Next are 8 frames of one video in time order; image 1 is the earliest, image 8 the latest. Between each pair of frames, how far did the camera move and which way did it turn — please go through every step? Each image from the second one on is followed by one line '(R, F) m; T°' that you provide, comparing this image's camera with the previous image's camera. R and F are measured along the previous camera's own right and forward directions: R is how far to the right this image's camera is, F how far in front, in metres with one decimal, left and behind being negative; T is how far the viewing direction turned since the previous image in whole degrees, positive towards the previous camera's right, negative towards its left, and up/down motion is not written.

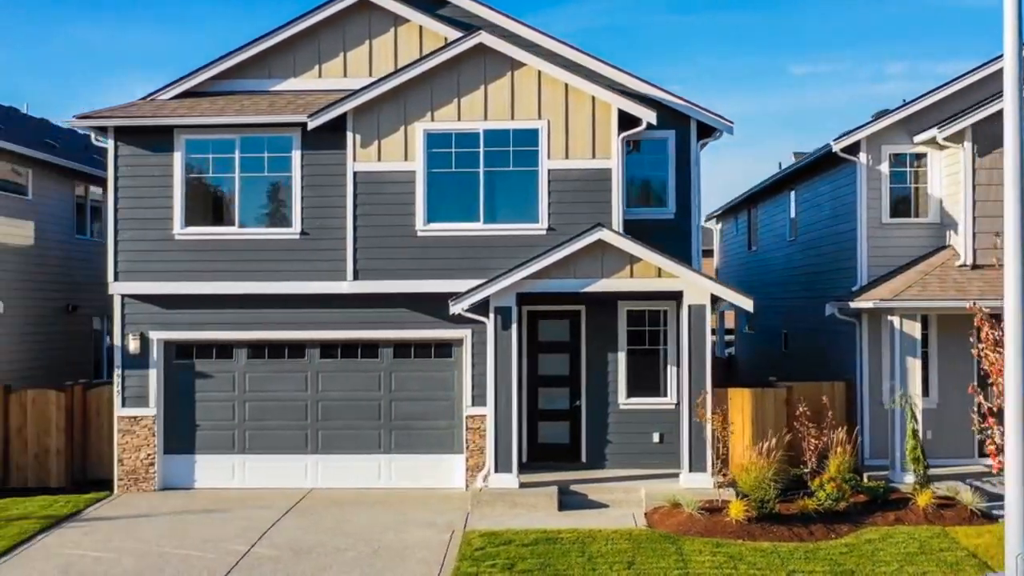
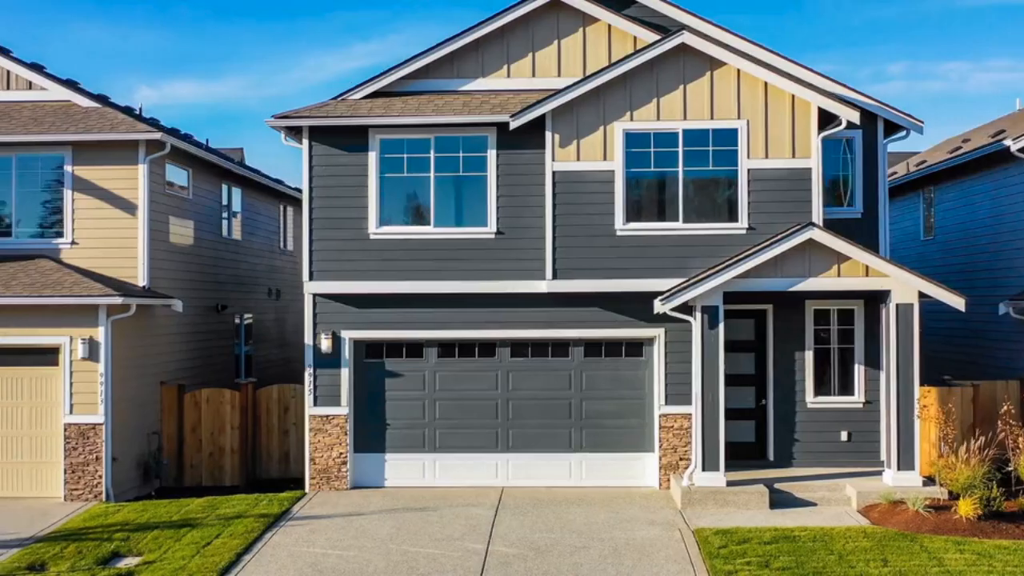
(-2.3, 0.0) m; 0°
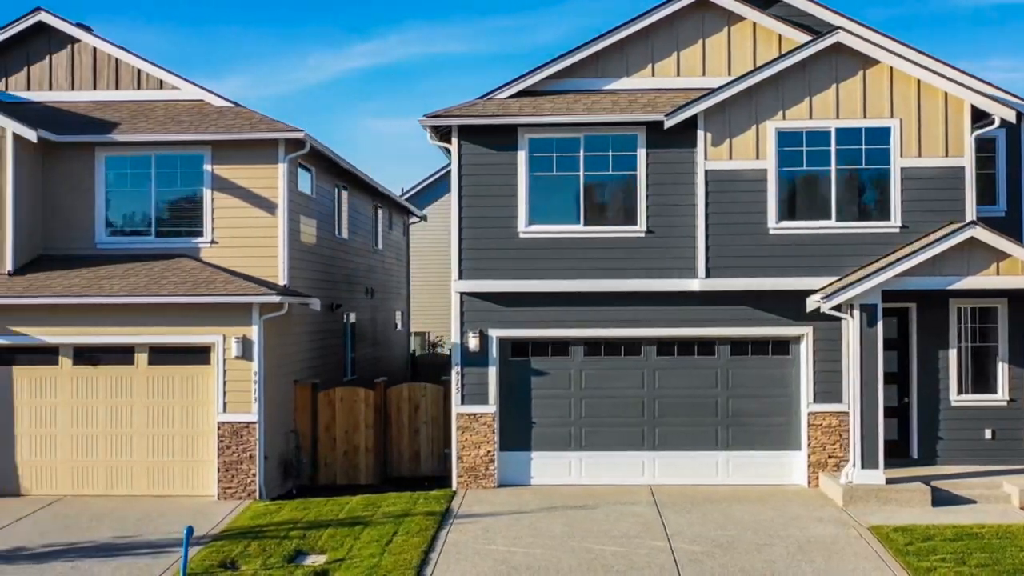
(-1.8, 0.0) m; 0°
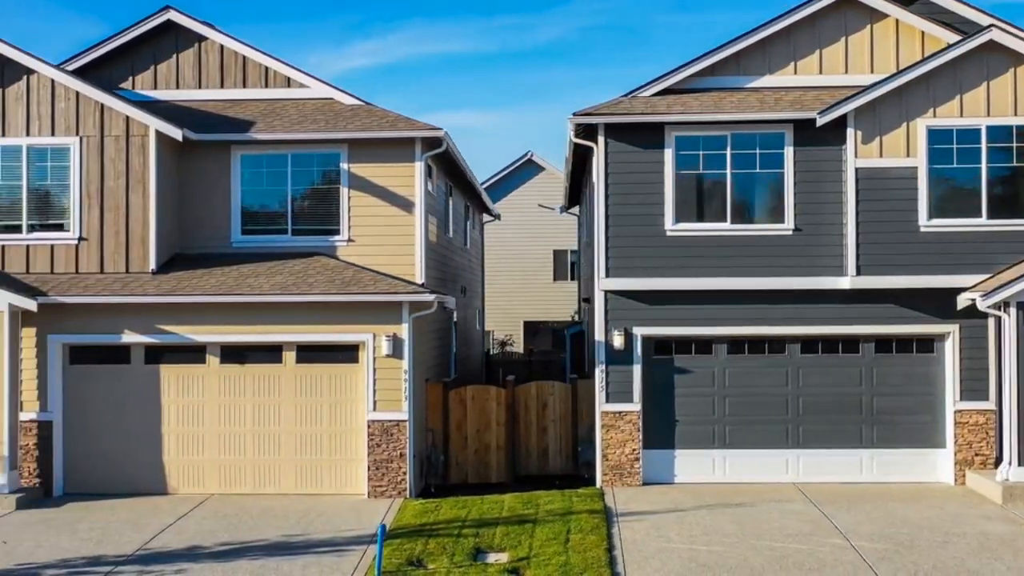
(-1.7, 0.0) m; 0°
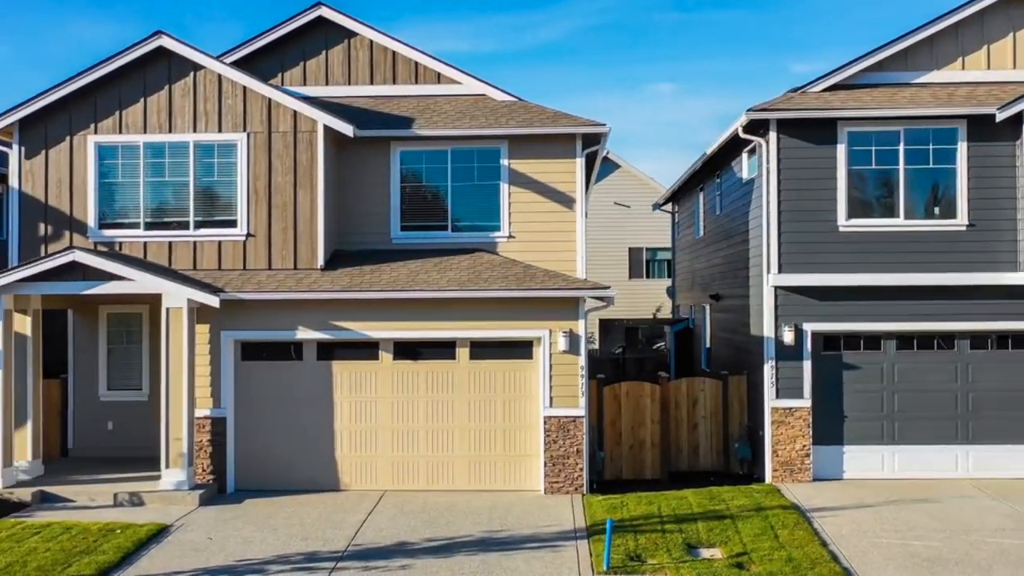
(-2.0, 0.0) m; 0°
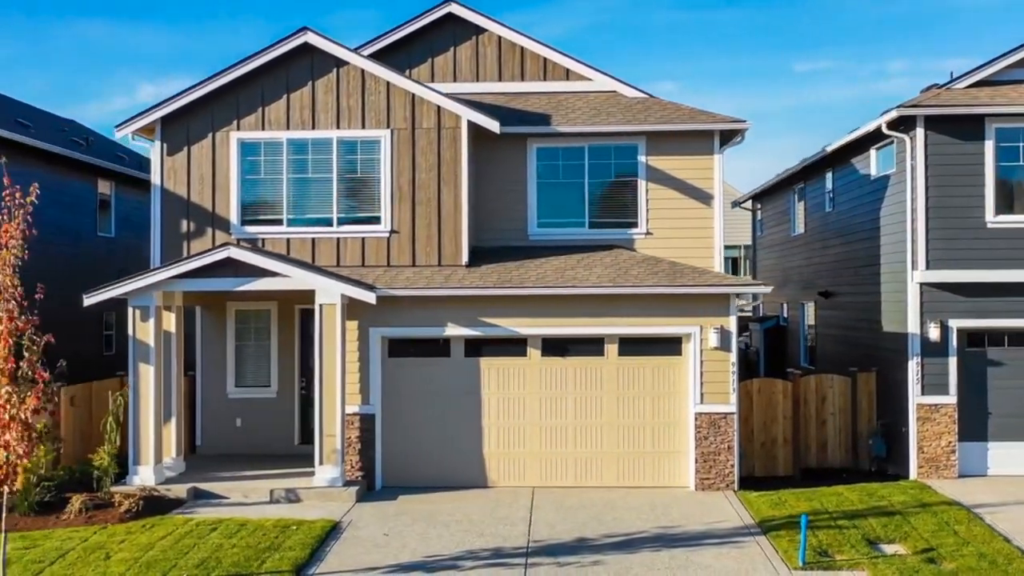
(-1.8, 0.0) m; 0°
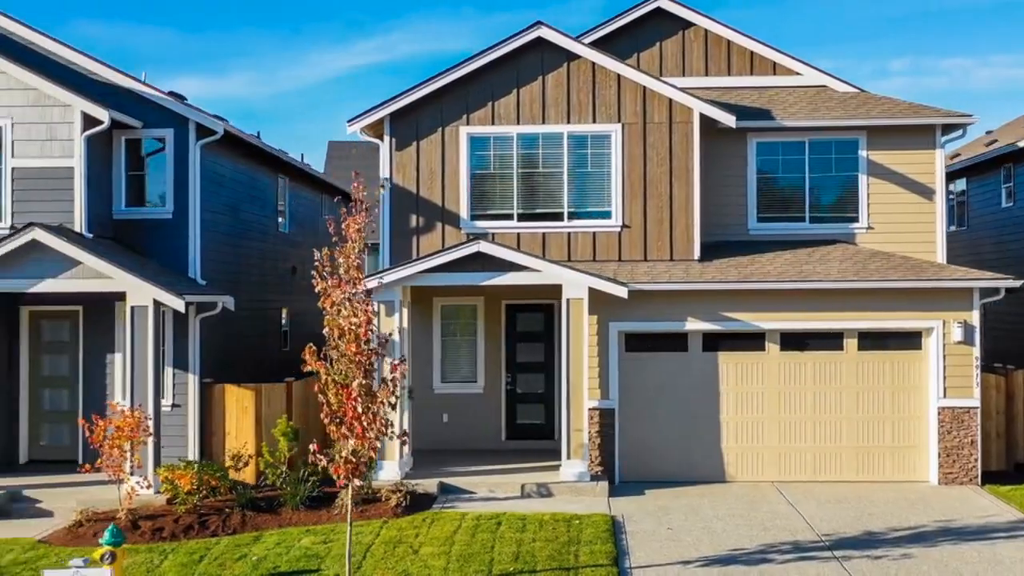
(-2.8, 0.0) m; 0°
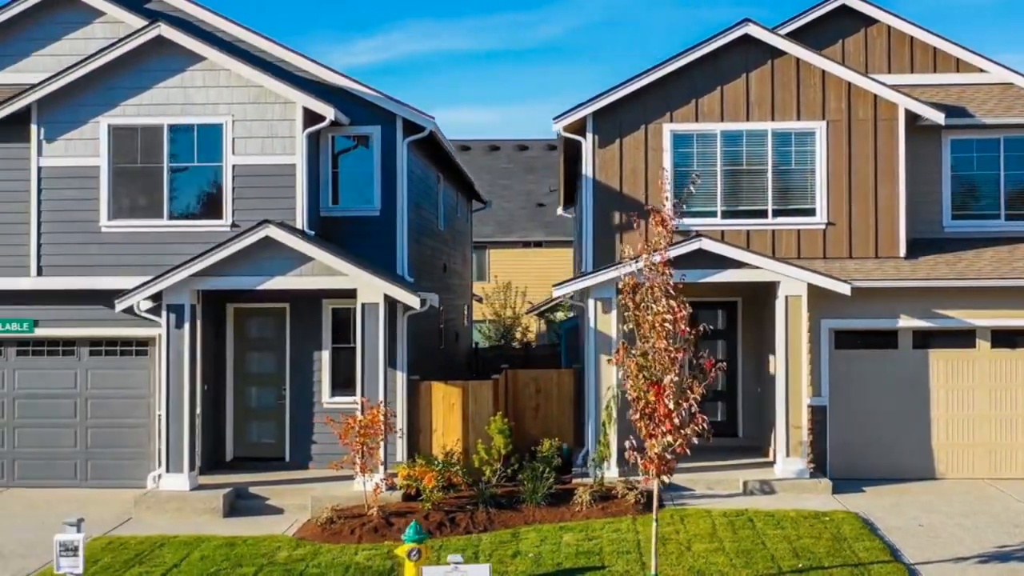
(-2.5, 0.0) m; 0°
